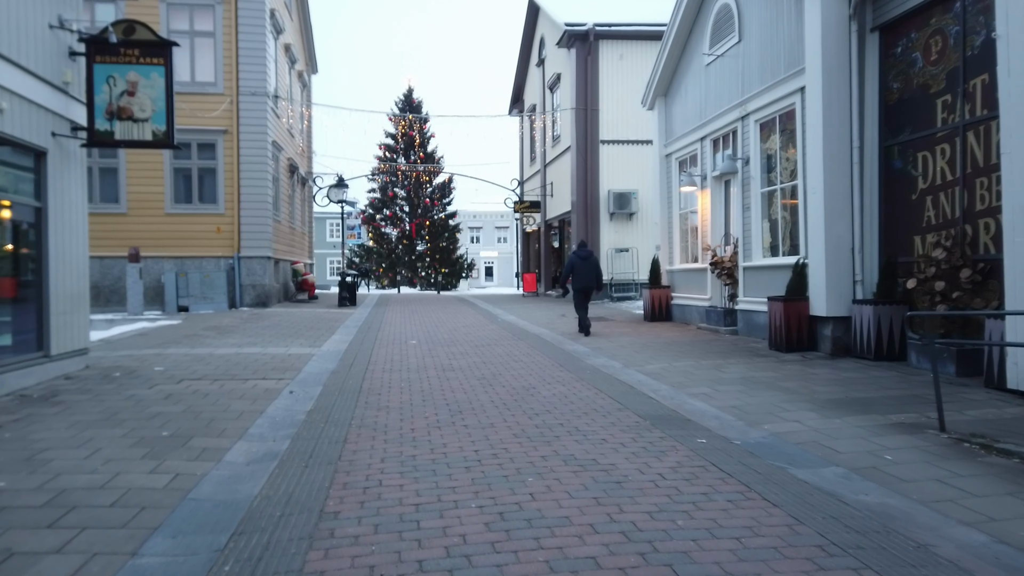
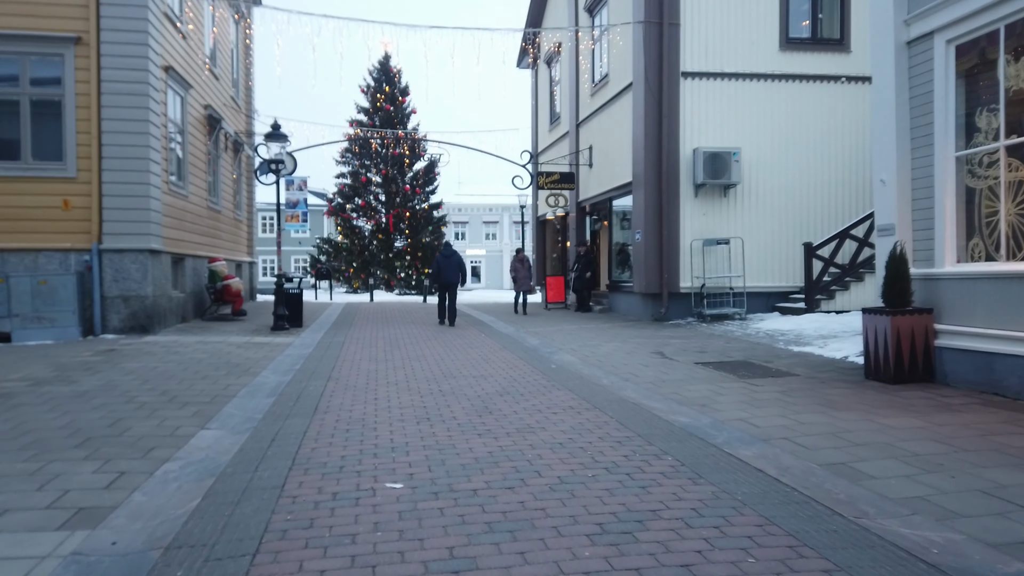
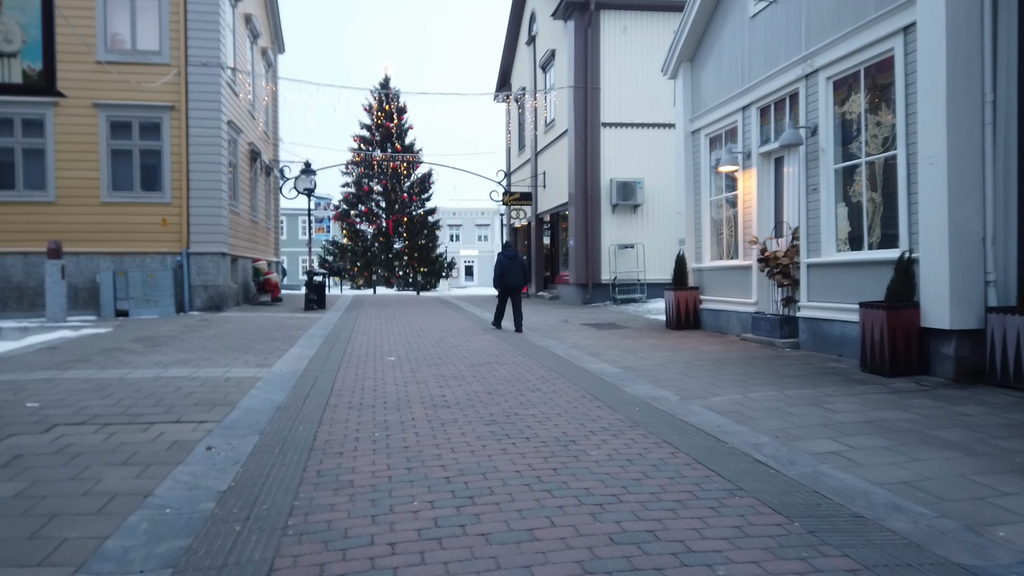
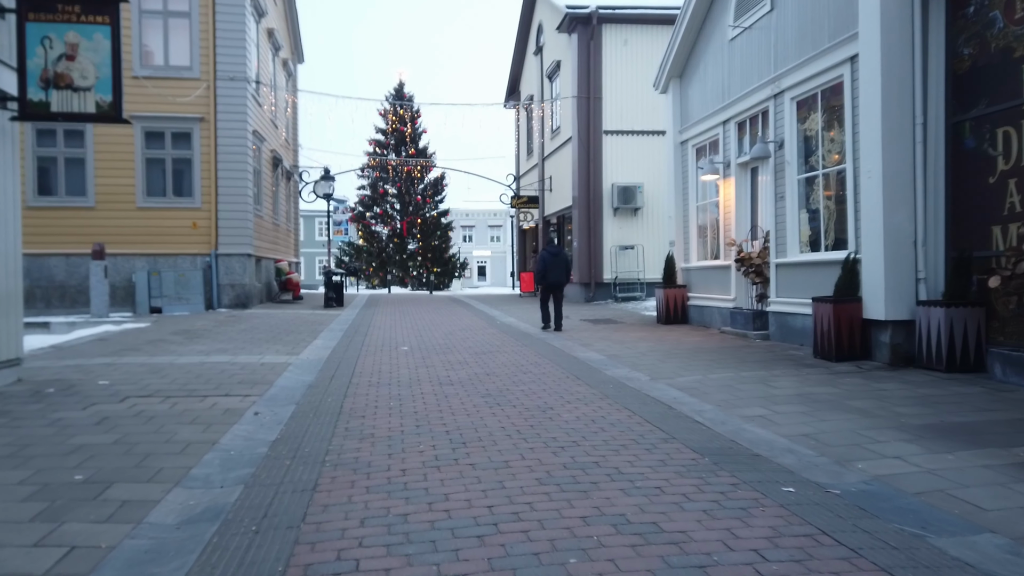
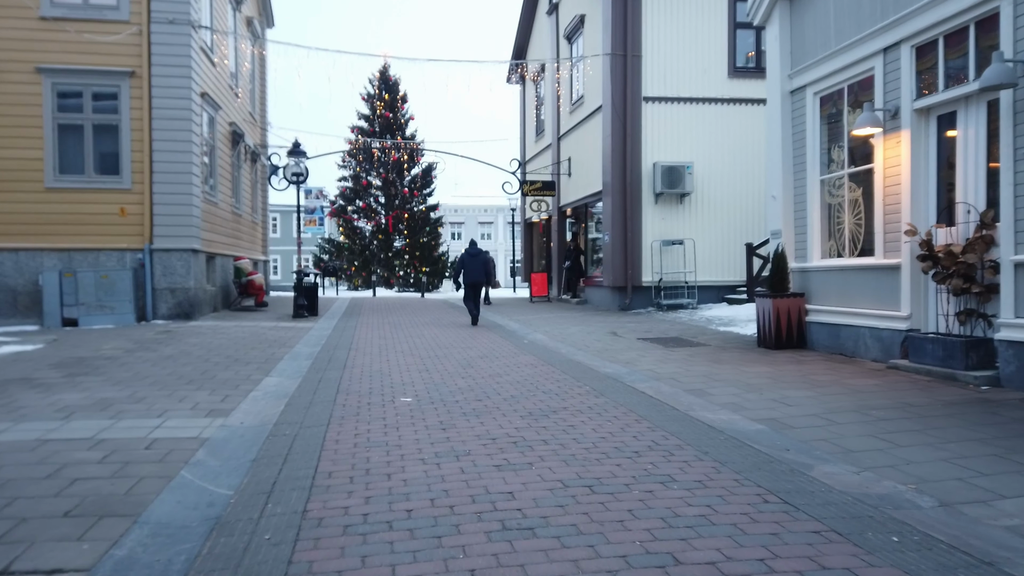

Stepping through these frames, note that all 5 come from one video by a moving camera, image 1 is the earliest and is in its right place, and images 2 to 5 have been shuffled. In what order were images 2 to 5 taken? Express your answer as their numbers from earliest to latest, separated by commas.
4, 3, 5, 2
